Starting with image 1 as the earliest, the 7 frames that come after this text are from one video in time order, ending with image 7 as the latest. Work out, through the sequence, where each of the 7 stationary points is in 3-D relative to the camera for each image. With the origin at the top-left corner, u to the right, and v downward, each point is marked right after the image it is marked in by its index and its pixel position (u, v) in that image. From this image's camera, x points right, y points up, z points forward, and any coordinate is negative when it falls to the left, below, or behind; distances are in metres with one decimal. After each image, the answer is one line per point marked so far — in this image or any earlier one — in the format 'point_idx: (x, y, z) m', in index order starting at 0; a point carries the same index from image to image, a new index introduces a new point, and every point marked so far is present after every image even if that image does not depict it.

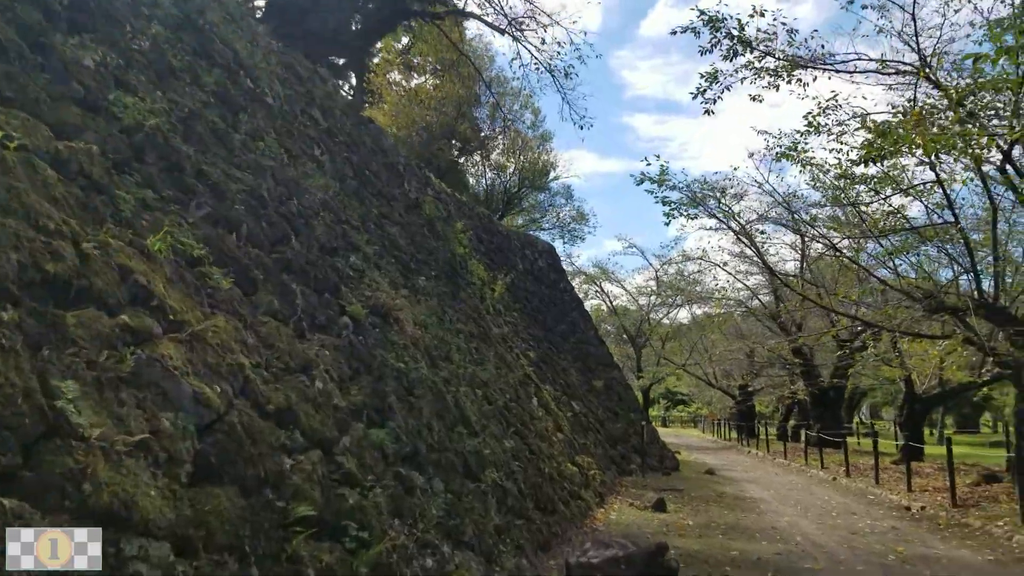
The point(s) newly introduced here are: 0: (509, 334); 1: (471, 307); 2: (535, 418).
0: (-0.1, -0.7, +14.7) m
1: (-0.5, -0.2, +13.0) m
2: (+0.3, -1.6, +12.0) m
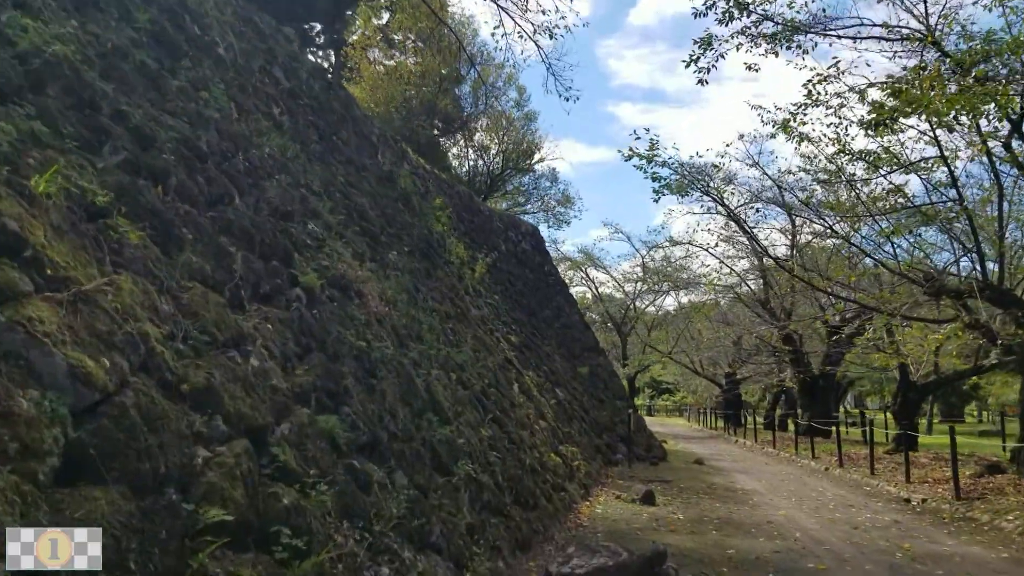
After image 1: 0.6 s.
0: (-0.3, -0.4, +13.9) m
1: (-0.8, 0.0, +12.1) m
2: (0.0, -1.3, +11.1) m
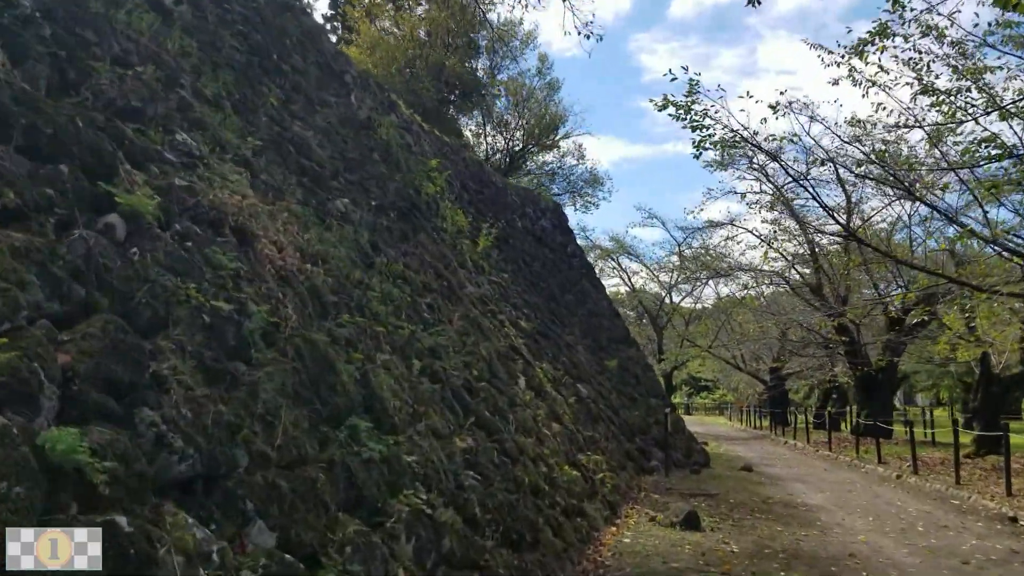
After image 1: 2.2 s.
0: (-0.2, -0.1, +11.4) m
1: (-0.7, +0.3, +9.6) m
2: (0.0, -1.0, +8.6) m
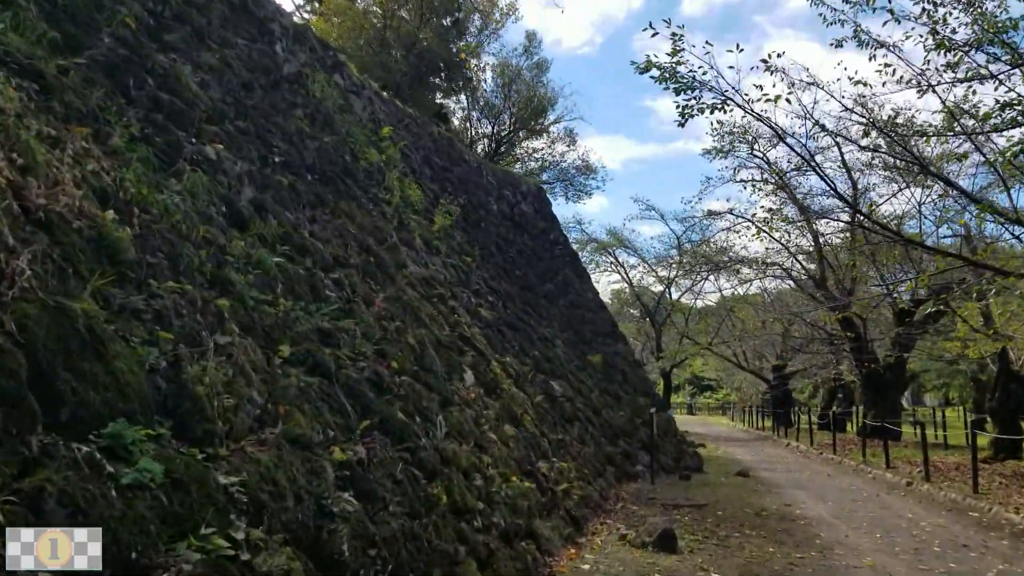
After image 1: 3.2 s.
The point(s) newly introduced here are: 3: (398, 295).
0: (-0.7, +0.1, +9.9) m
1: (-1.2, +0.5, +8.2) m
2: (-0.4, -0.8, +7.2) m
3: (-0.9, -0.1, +7.6) m
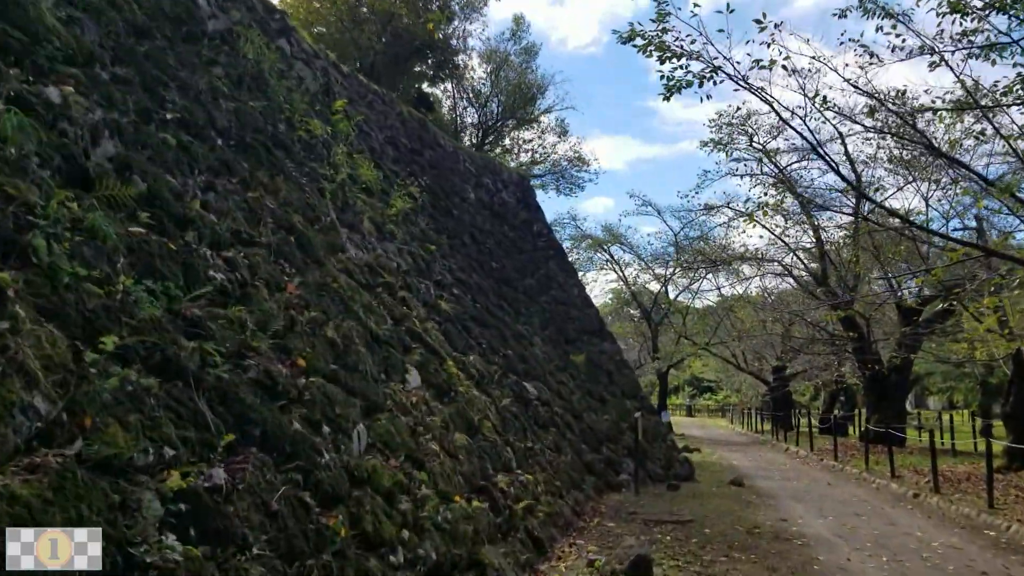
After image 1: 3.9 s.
0: (-1.1, +0.2, +8.8) m
1: (-1.6, +0.6, +7.1) m
2: (-0.8, -0.7, +6.0) m
3: (-1.3, 0.0, +6.4) m
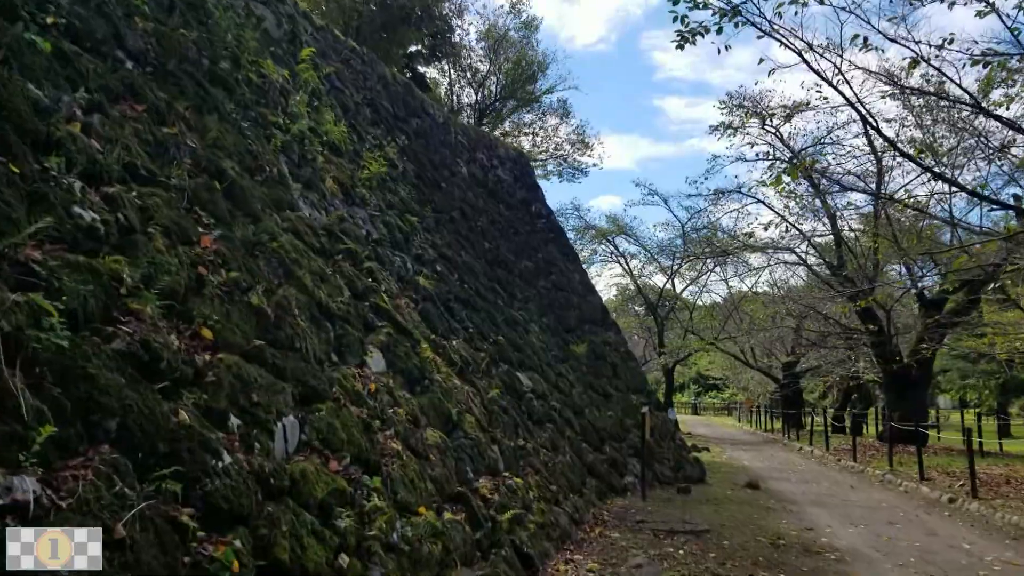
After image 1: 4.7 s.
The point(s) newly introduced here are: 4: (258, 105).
0: (-1.1, +0.4, +7.5) m
1: (-1.7, +0.8, +5.8) m
2: (-0.9, -0.5, +4.8) m
3: (-1.4, +0.3, +5.2) m
4: (-1.8, +1.3, +6.9) m
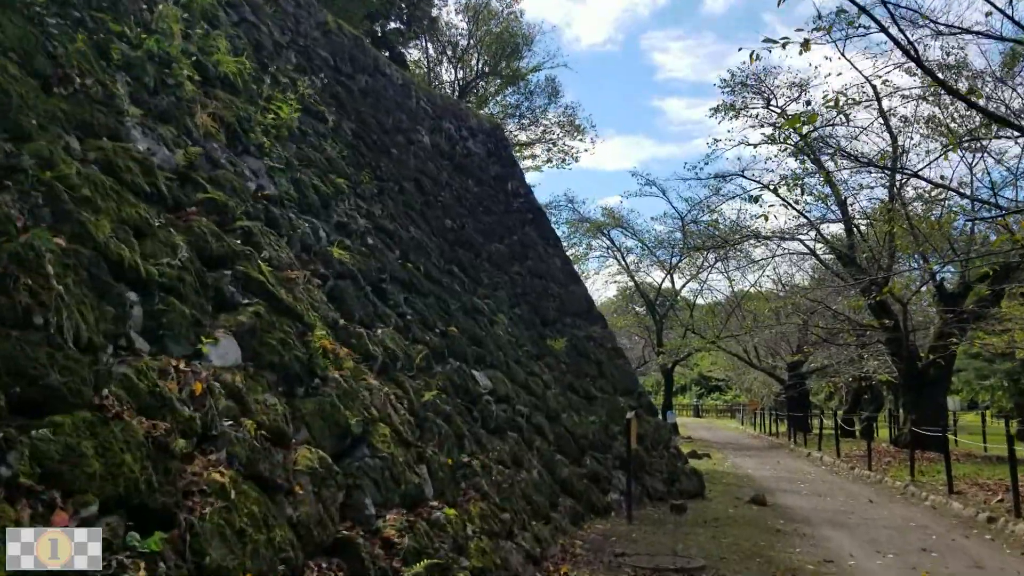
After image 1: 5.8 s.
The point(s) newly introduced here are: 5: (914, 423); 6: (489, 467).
0: (-1.5, +0.6, +5.7) m
1: (-2.1, +1.0, +4.0) m
2: (-1.3, -0.4, +3.0) m
3: (-1.8, +0.4, +3.4) m
4: (-2.2, +1.4, +5.1) m
5: (+8.4, -2.8, +20.3) m
6: (-0.2, -1.3, +7.0) m
